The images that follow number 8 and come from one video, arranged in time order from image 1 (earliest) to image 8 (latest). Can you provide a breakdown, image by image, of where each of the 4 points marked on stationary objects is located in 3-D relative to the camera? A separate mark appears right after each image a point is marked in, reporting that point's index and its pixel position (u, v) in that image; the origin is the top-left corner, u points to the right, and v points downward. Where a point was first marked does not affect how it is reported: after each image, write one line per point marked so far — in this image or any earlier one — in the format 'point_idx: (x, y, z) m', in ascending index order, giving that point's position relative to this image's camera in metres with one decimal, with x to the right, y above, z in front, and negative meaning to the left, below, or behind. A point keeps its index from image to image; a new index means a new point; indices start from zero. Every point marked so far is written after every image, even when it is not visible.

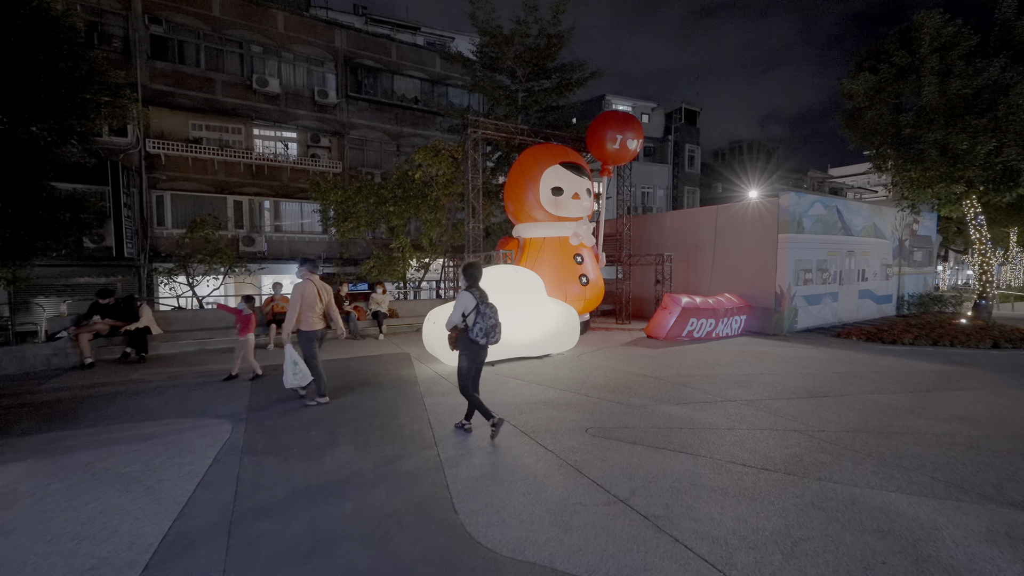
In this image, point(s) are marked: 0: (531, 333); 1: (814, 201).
0: (+0.4, -0.8, +7.8) m
1: (+8.0, +2.3, +11.1) m
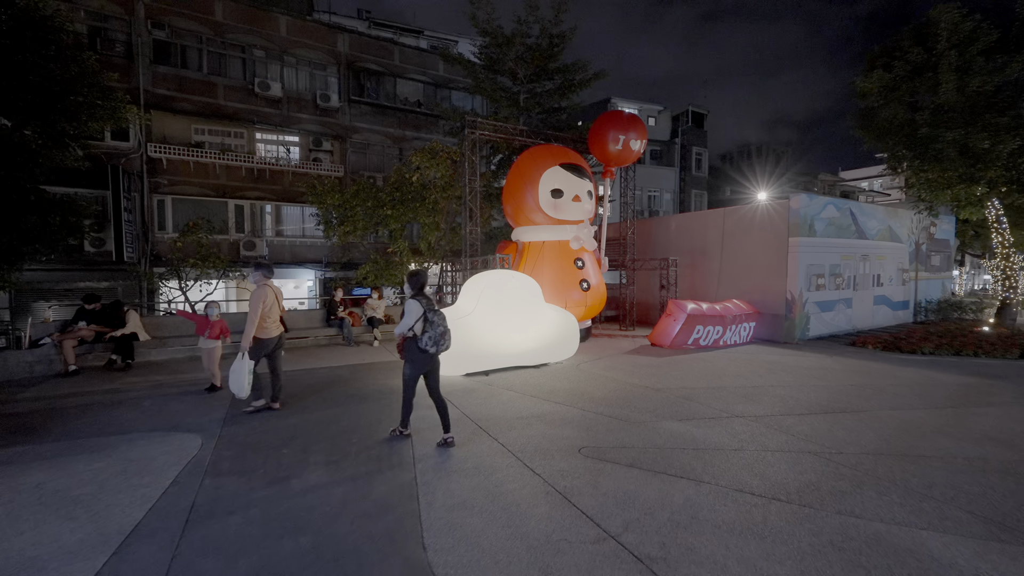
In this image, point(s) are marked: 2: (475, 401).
0: (+0.3, -1.0, +7.5) m
1: (+8.0, +2.1, +10.6) m
2: (-0.5, -1.6, +5.9) m
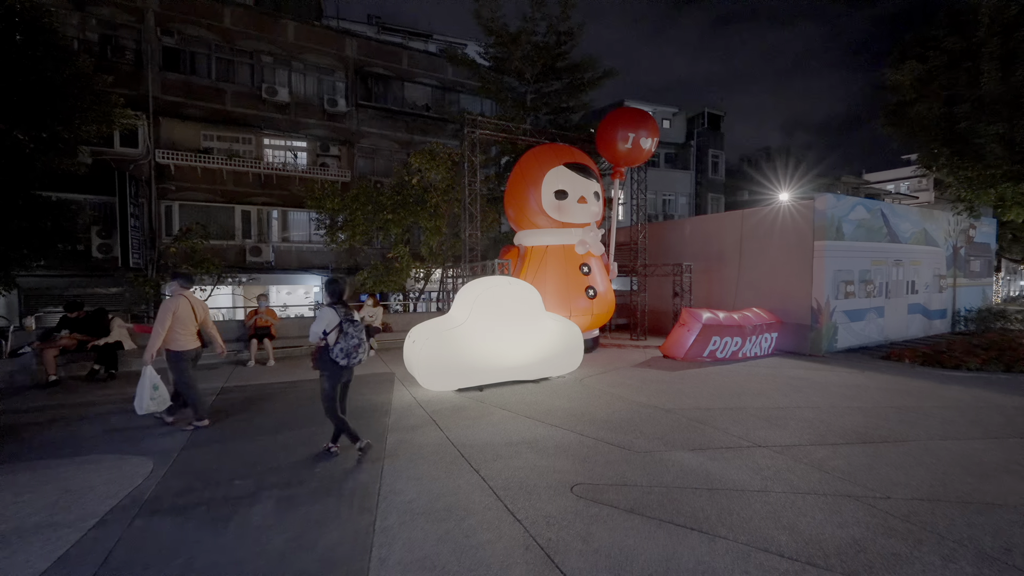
0: (+0.2, -1.1, +6.9) m
1: (+8.0, +2.0, +9.8) m
2: (-0.6, -1.7, +5.3) m
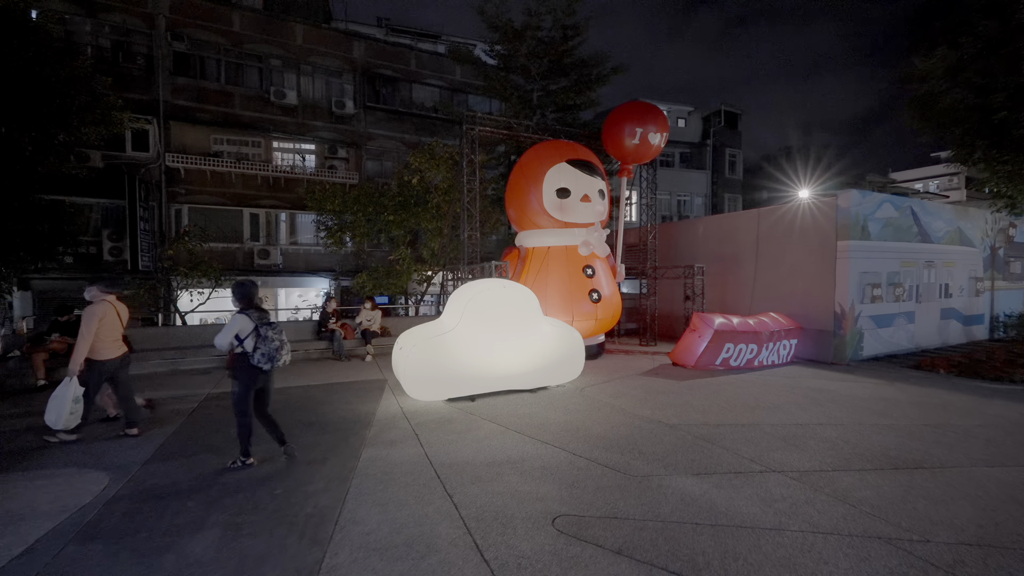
0: (+0.1, -1.1, +6.5) m
1: (+8.1, +1.9, +9.1) m
2: (-0.8, -1.7, +4.9) m
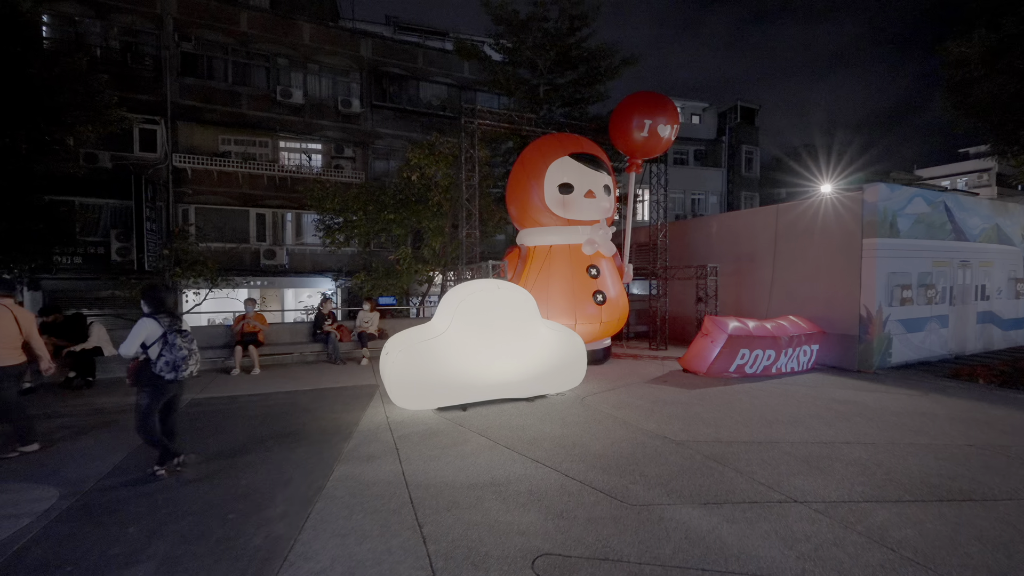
0: (+0.1, -1.1, +6.0) m
1: (+8.1, +1.9, +8.4) m
2: (-0.9, -1.7, +4.5) m
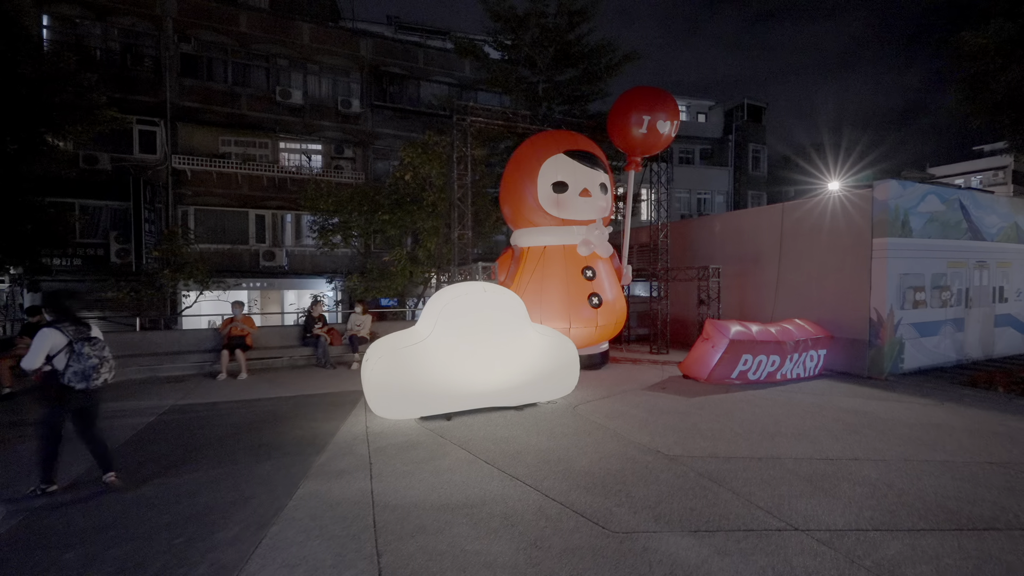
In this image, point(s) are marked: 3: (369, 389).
0: (-0.1, -1.2, +5.7) m
1: (+7.9, +1.8, +8.0) m
2: (-1.1, -1.8, +4.3) m
3: (-1.8, -1.3, +5.3) m
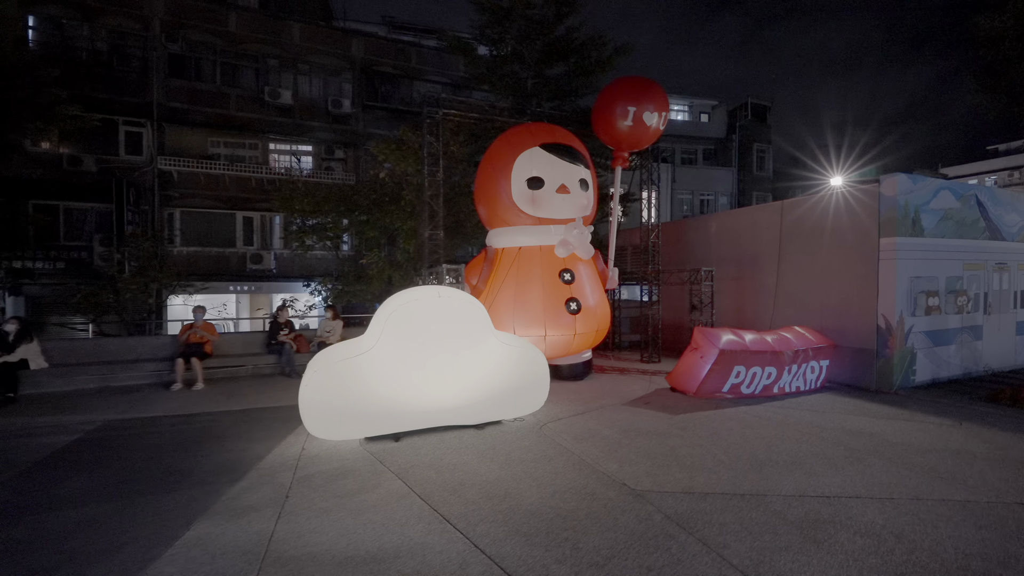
0: (-0.6, -1.3, +5.1) m
1: (+7.5, +1.7, +7.3) m
2: (-1.6, -1.8, +3.7) m
3: (-2.3, -1.3, +4.7) m
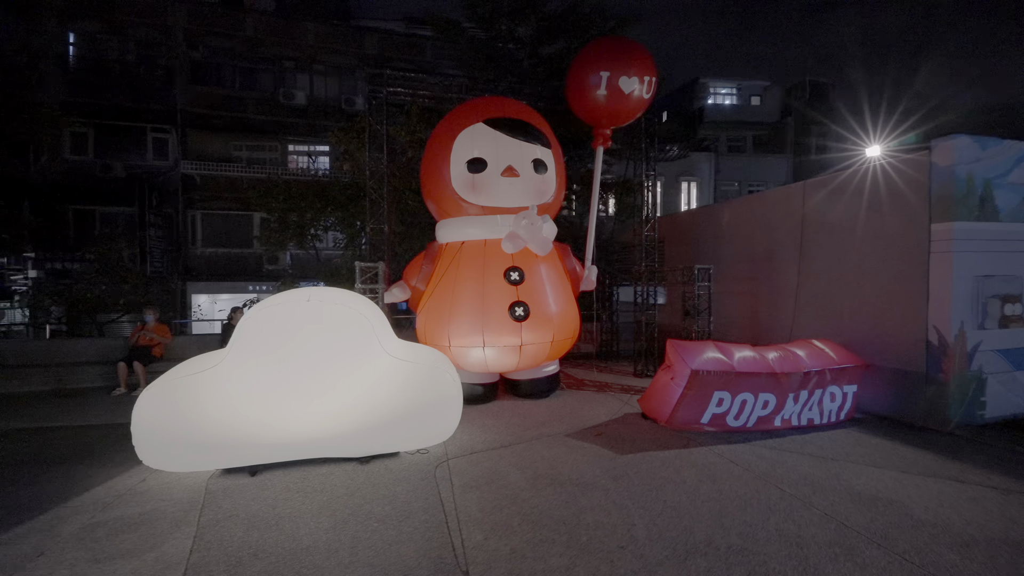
0: (-1.7, -1.3, +4.2) m
1: (+6.6, +1.7, +5.4) m
2: (-2.9, -1.9, +2.8) m
3: (-3.5, -1.4, +4.0) m
